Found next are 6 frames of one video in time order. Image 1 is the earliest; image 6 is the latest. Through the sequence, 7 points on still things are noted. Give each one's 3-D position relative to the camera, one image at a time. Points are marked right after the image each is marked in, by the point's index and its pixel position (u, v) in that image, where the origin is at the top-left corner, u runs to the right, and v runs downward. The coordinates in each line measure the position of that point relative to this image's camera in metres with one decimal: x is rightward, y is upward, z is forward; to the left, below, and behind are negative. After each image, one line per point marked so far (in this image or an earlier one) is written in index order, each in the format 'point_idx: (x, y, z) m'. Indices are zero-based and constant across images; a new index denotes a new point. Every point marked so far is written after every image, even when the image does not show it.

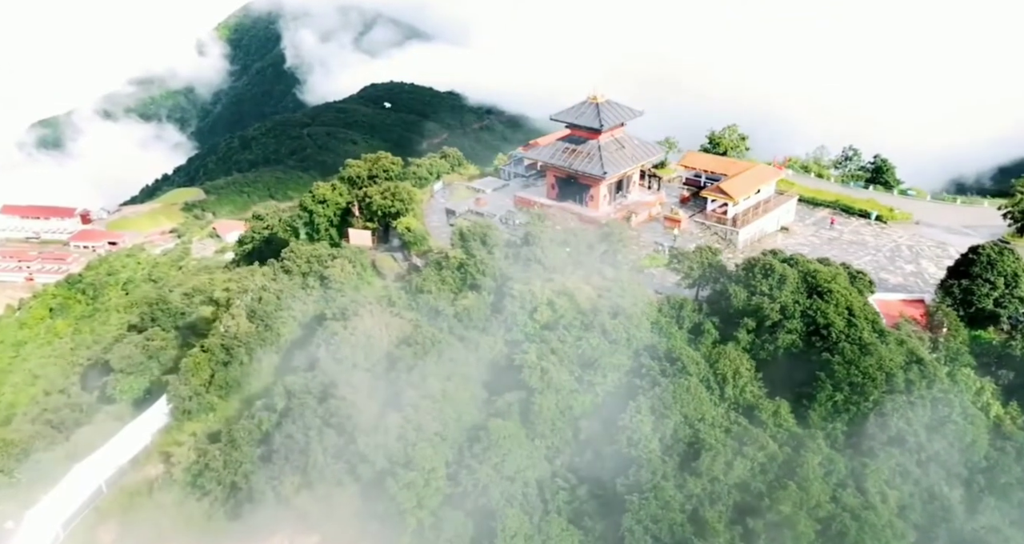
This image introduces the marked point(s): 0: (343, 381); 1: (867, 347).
0: (-4.8, -3.1, +19.7) m
1: (+10.1, -2.1, +19.3) m
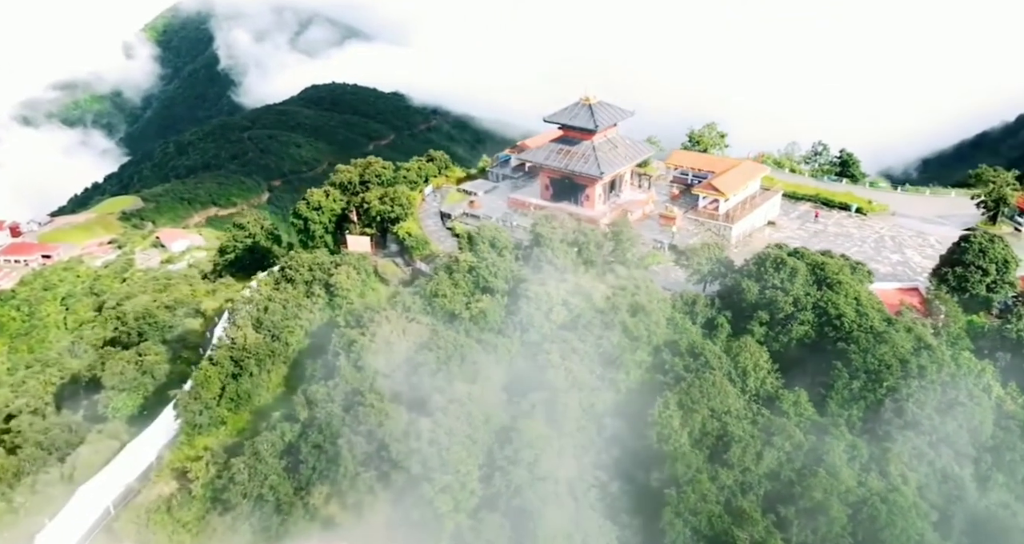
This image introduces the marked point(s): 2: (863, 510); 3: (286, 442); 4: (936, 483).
0: (-4.1, -3.3, +19.5) m
1: (+10.8, -1.9, +19.9) m
2: (+8.6, -6.0, +17.1) m
3: (-6.4, -4.8, +19.3) m
4: (+11.8, -5.9, +18.9) m
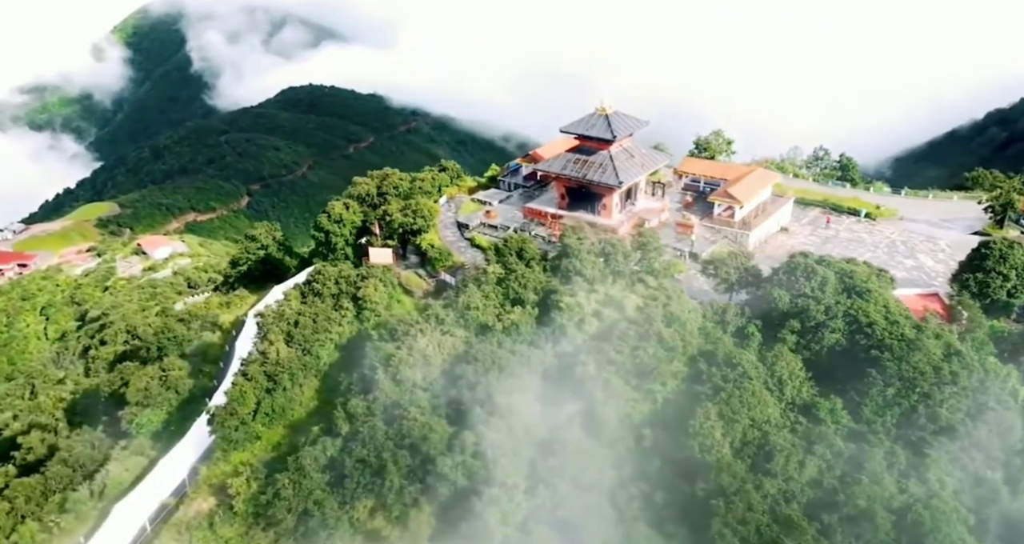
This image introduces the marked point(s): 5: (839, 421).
0: (-3.0, -3.7, +19.7) m
1: (+11.9, -2.1, +20.3) m
2: (+9.9, -6.2, +17.5) m
3: (-5.2, -5.2, +19.4) m
4: (+12.9, -6.1, +19.3) m
5: (+9.3, -4.2, +19.4) m
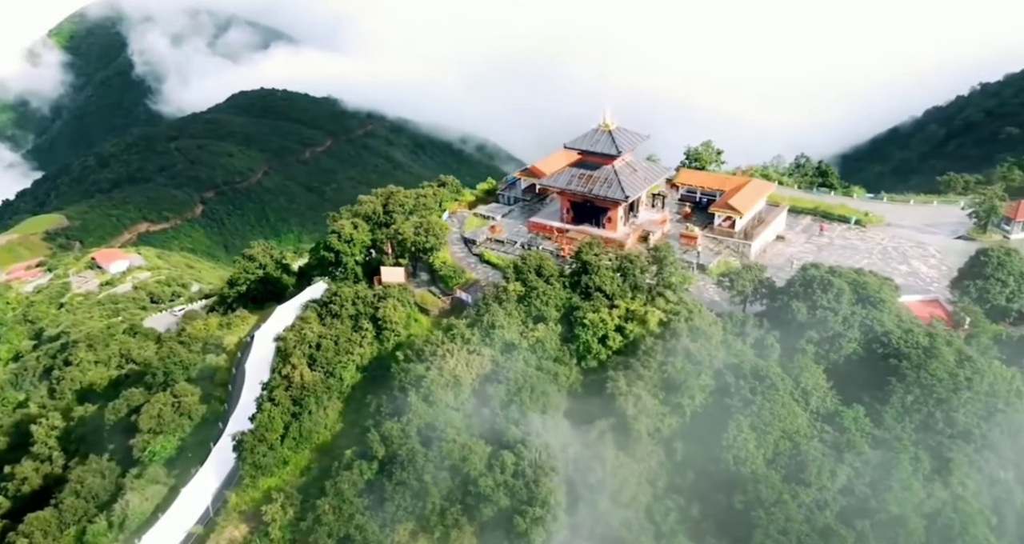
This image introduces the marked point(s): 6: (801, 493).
0: (-2.0, -4.4, +19.9) m
1: (+12.8, -2.4, +21.2) m
2: (+11.0, -6.6, +18.2) m
3: (-4.1, -5.9, +19.4) m
4: (+14.0, -6.4, +20.1) m
5: (+10.3, -4.6, +20.1) m
6: (+7.6, -5.8, +18.2) m
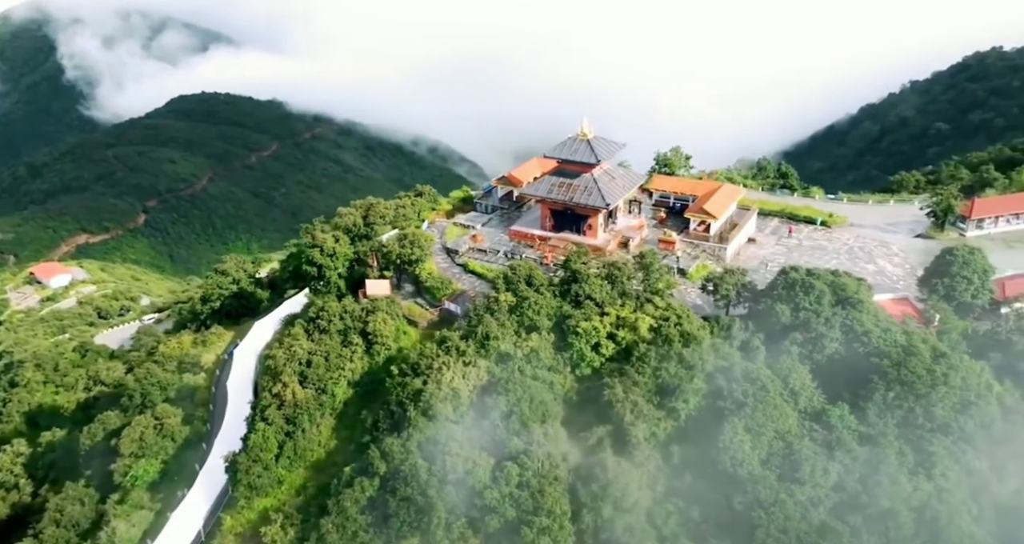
0: (-1.9, -4.8, +19.9) m
1: (+12.7, -2.5, +22.1) m
2: (+11.2, -6.6, +19.0) m
3: (-4.0, -6.4, +19.4) m
4: (+14.1, -6.4, +21.2) m
5: (+10.3, -4.7, +21.0) m
6: (+7.8, -6.0, +18.9) m
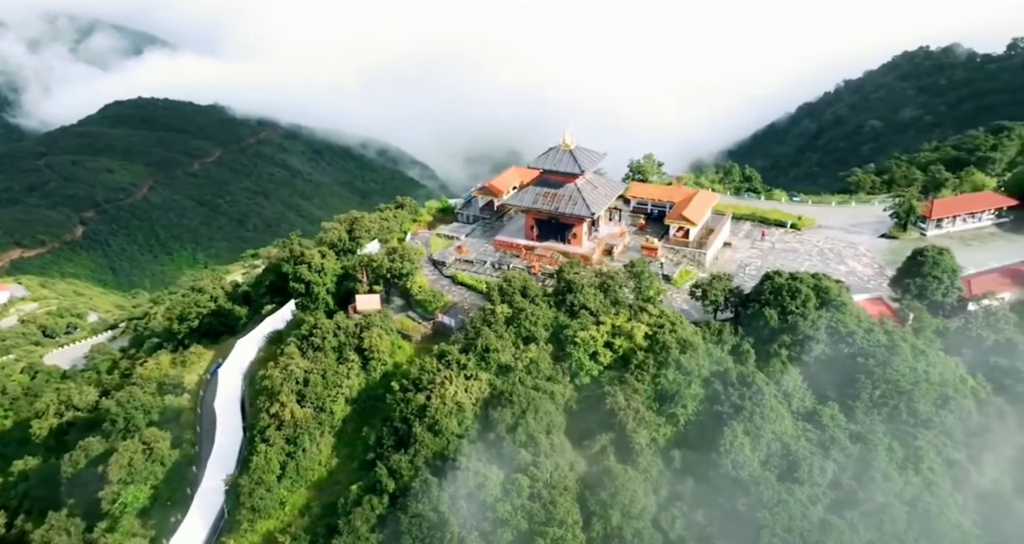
0: (-1.7, -5.3, +20.1) m
1: (+12.7, -2.6, +23.2) m
2: (+11.5, -6.7, +20.0) m
3: (-3.7, -6.9, +19.4) m
4: (+14.2, -6.4, +22.3) m
5: (+10.5, -4.8, +21.9) m
6: (+8.1, -6.2, +19.6) m
